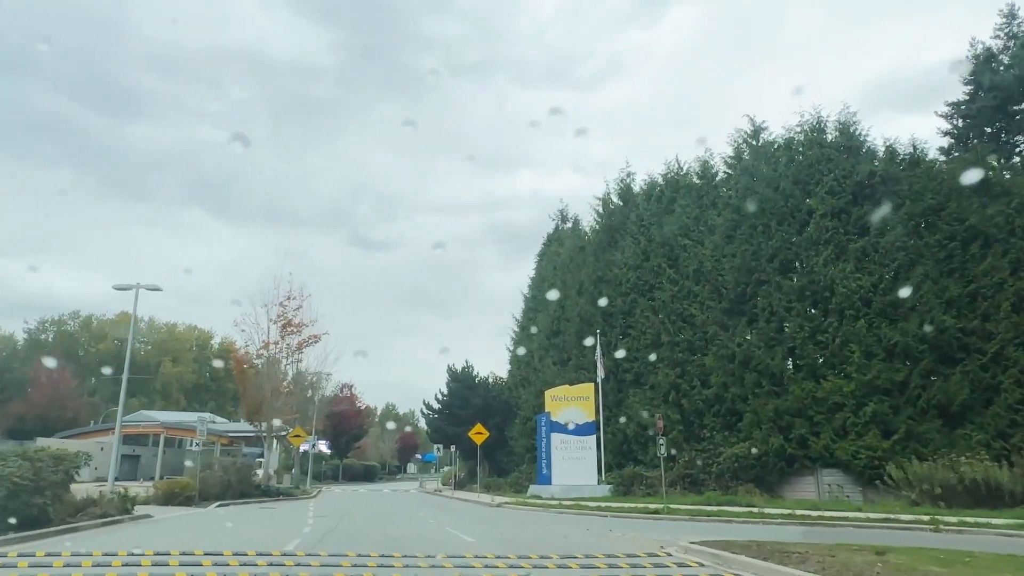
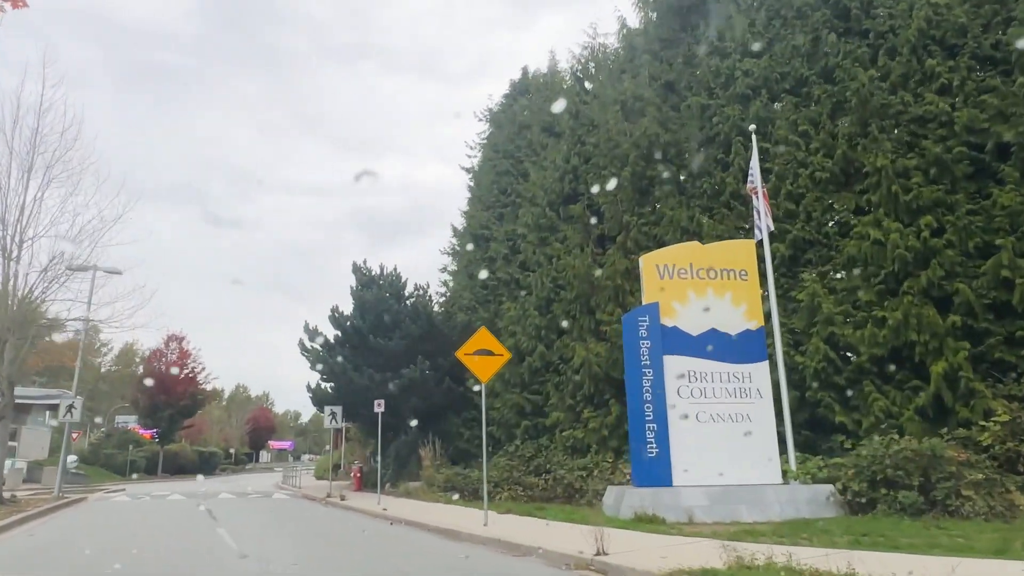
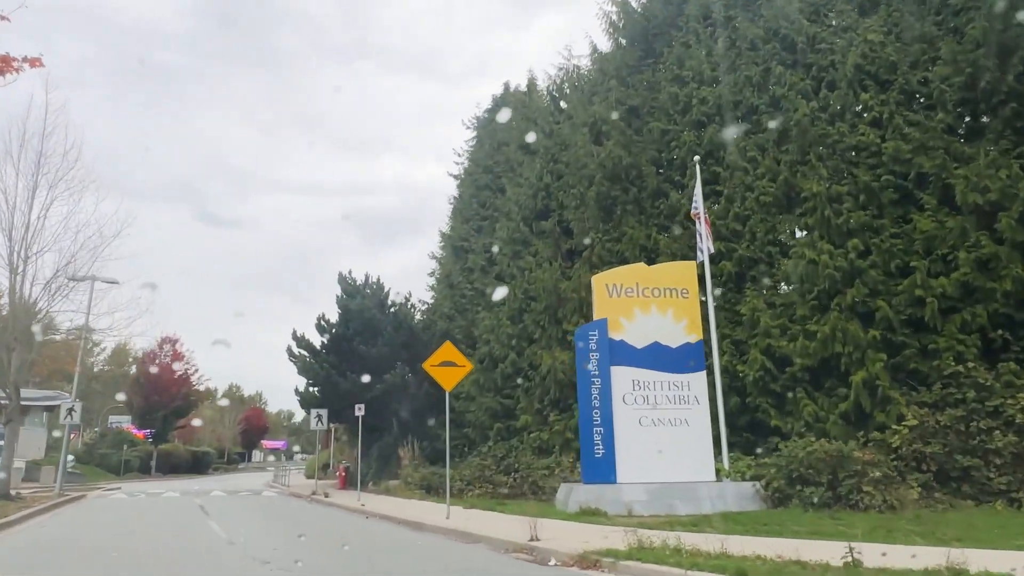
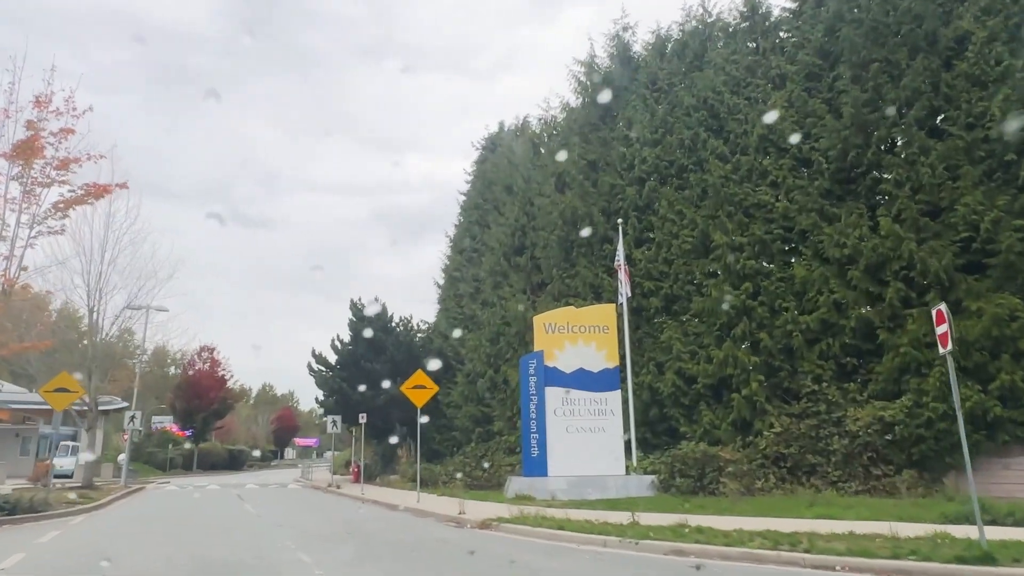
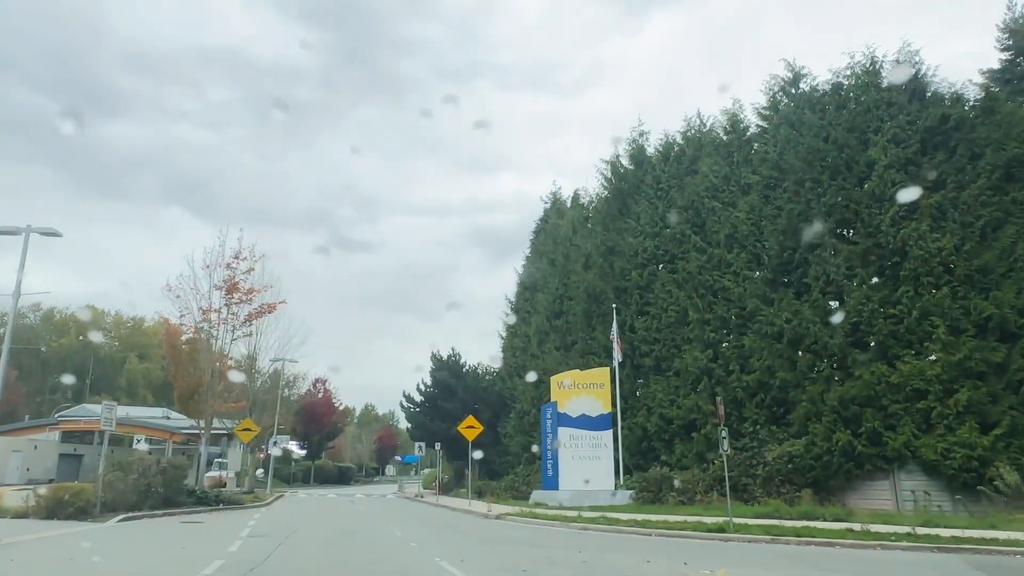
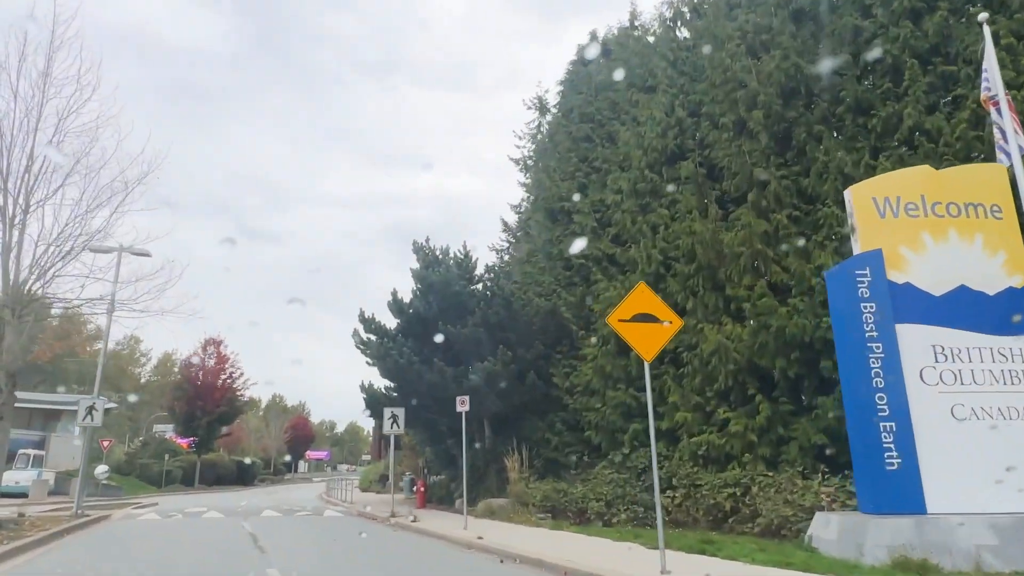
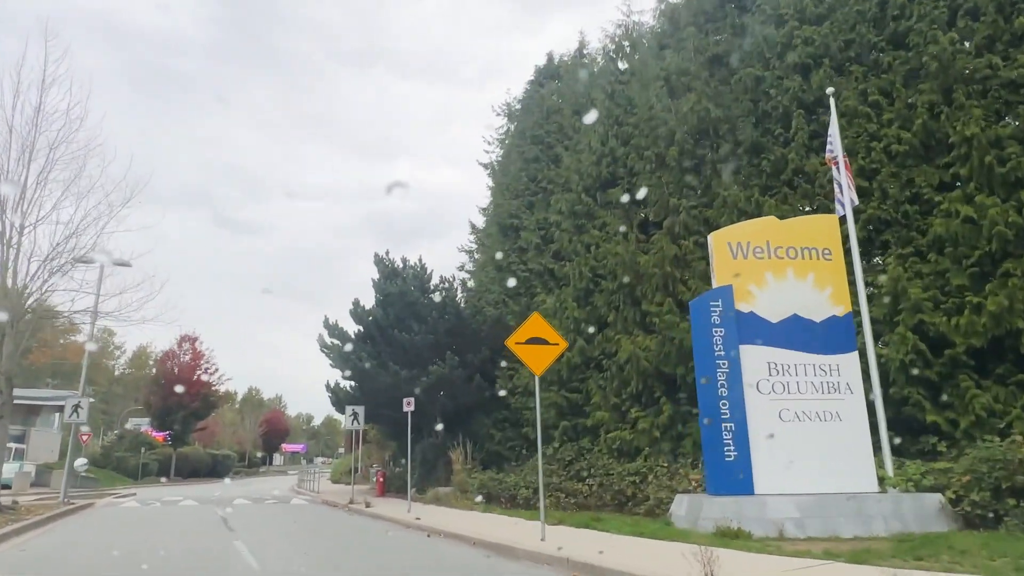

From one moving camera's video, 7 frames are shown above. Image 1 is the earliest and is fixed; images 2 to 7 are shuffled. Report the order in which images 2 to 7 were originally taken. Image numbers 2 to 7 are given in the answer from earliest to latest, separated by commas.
5, 4, 3, 2, 7, 6
